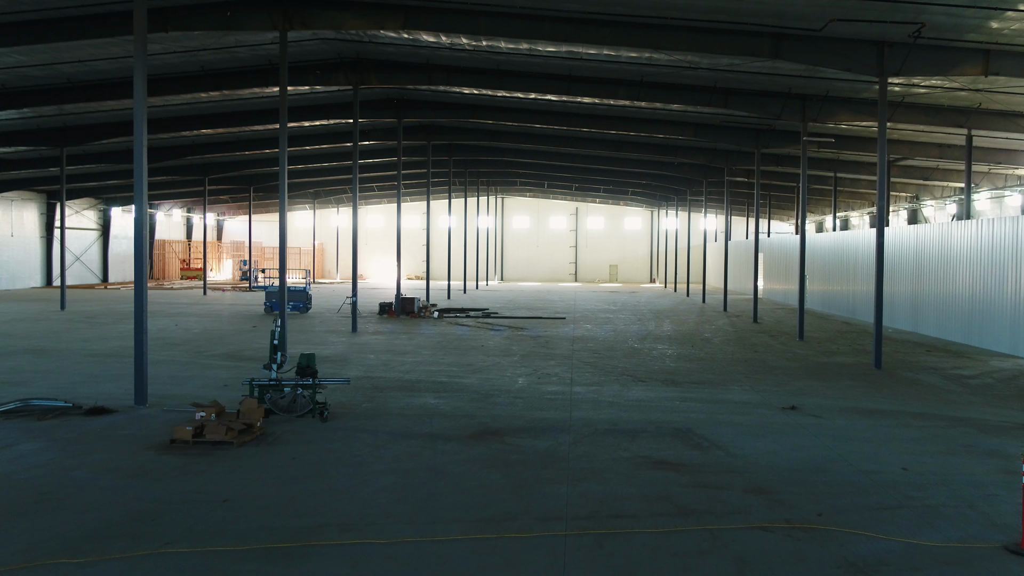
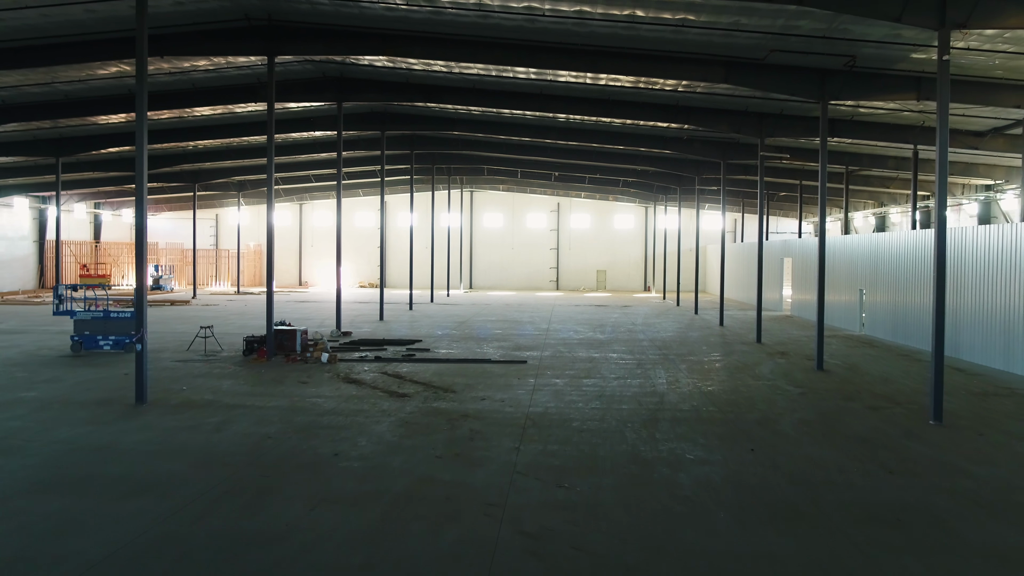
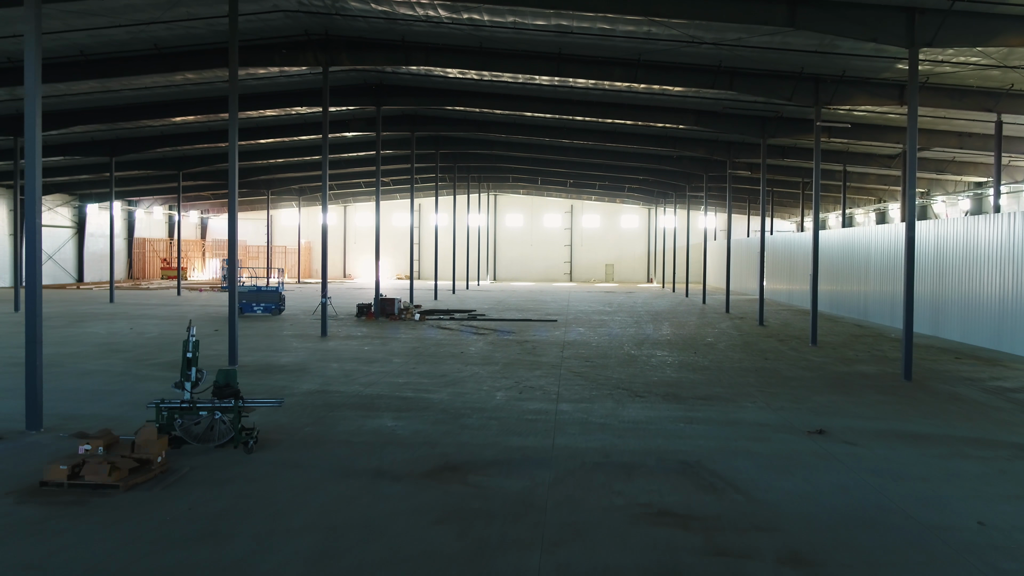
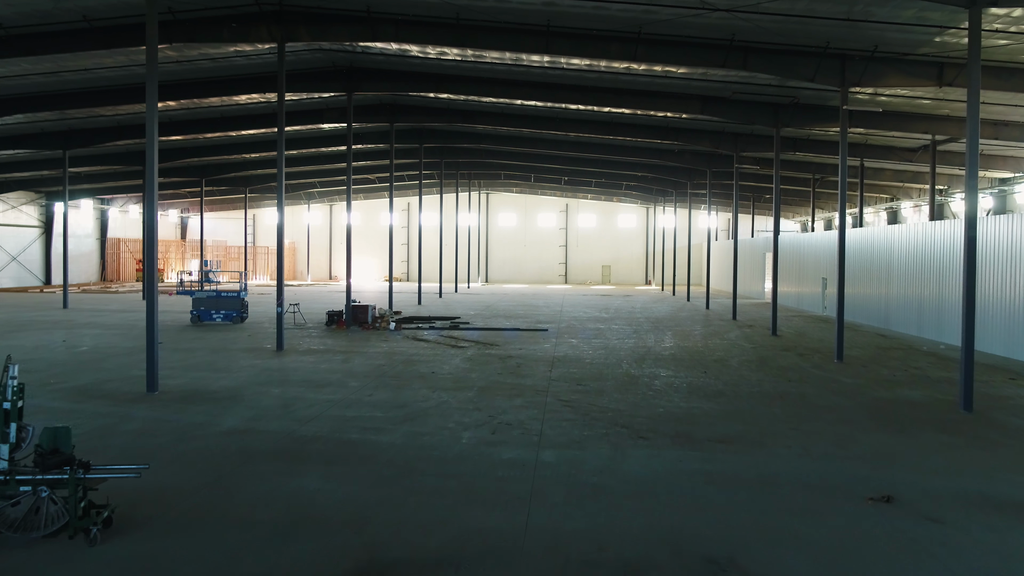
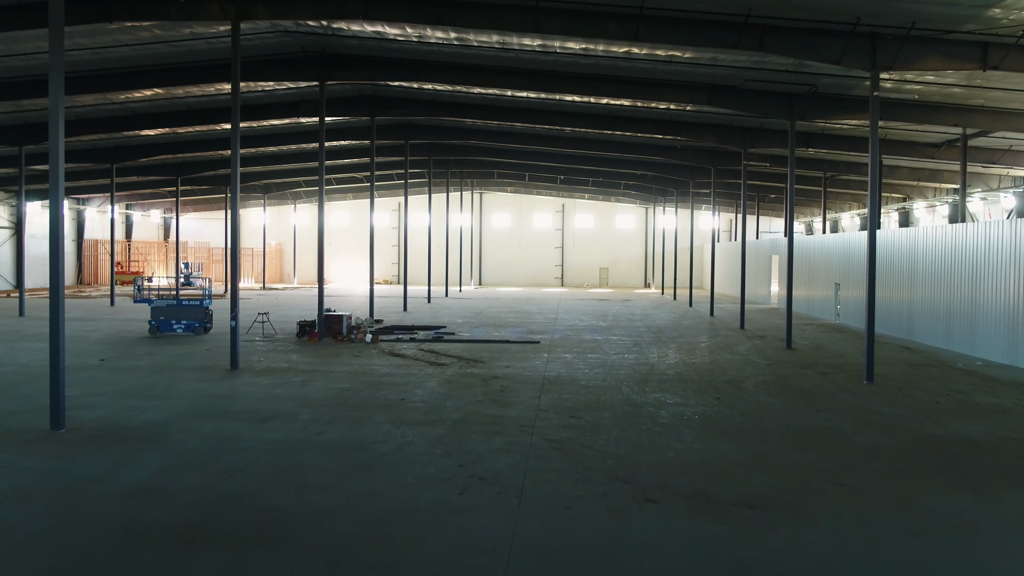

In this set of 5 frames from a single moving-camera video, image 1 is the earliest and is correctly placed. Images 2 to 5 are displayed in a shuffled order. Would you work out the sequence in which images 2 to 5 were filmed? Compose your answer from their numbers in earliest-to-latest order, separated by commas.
3, 4, 5, 2
